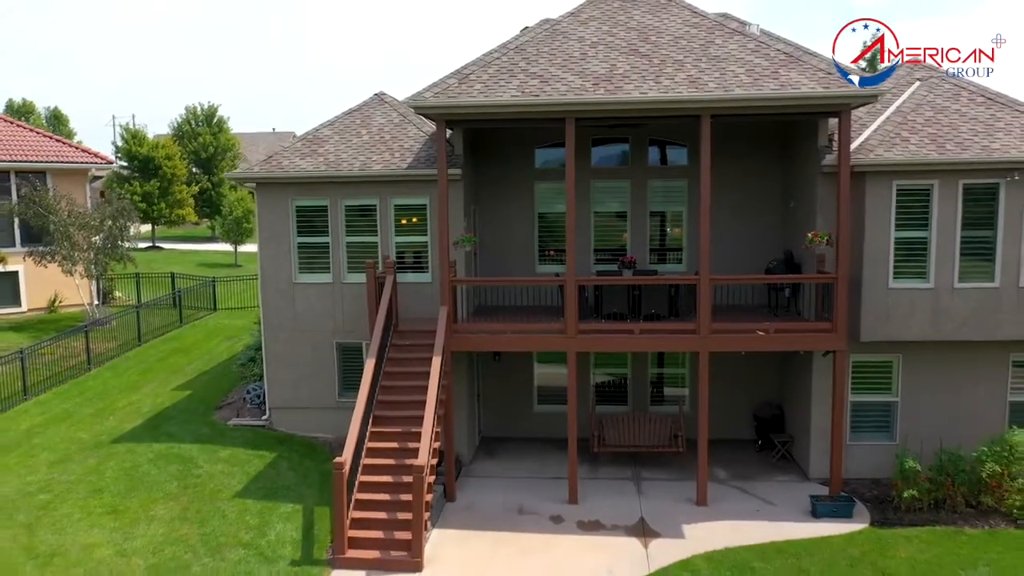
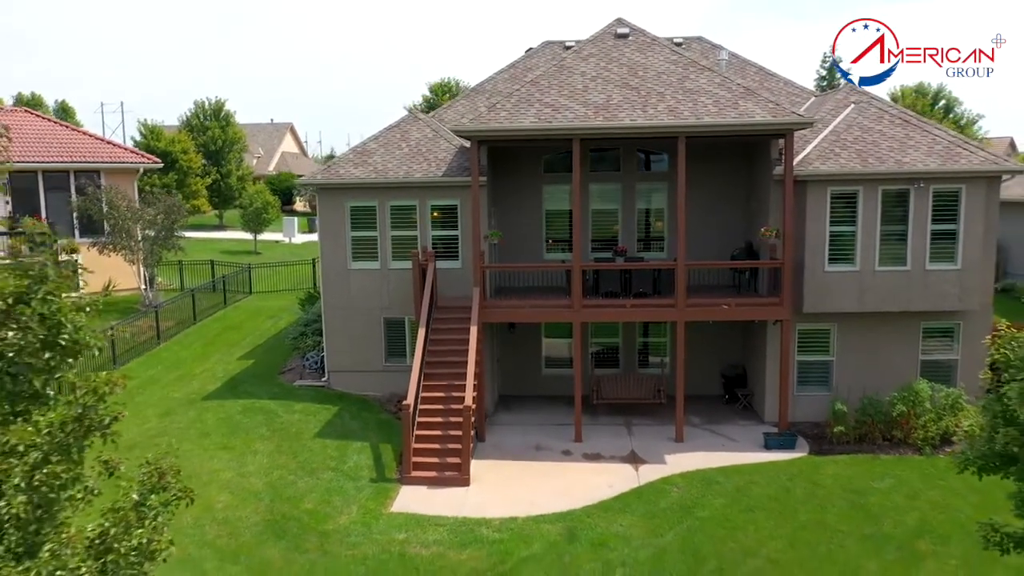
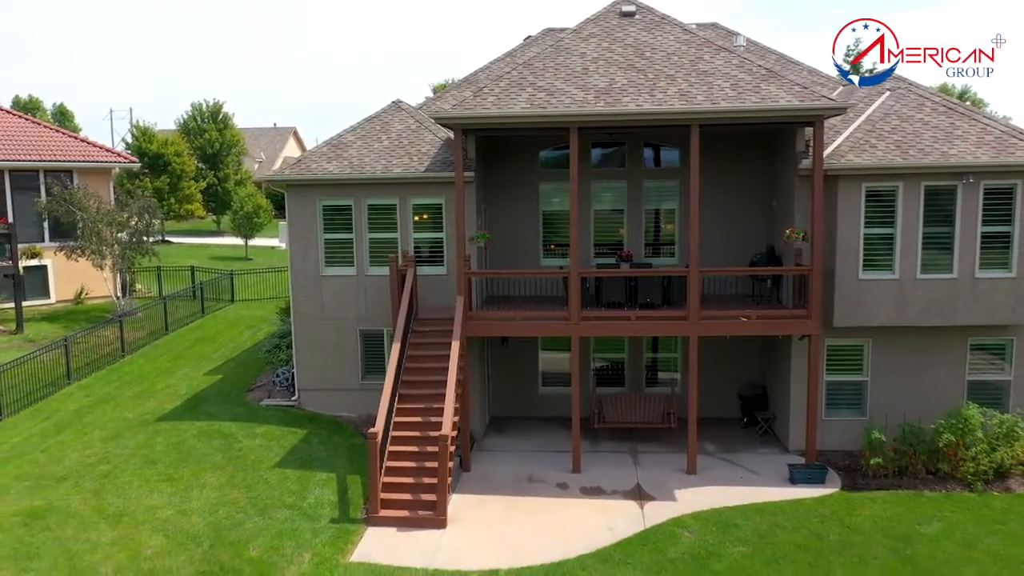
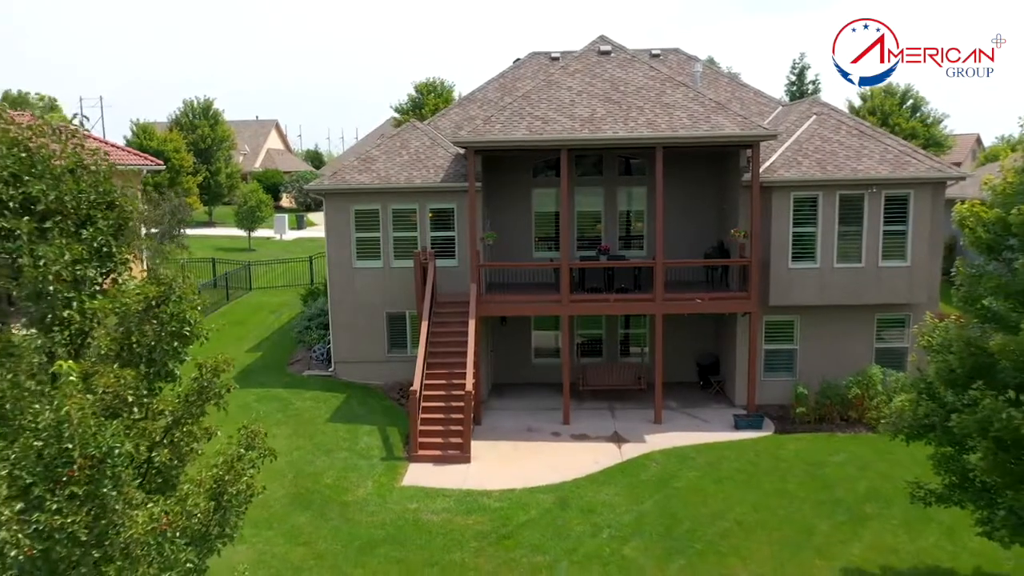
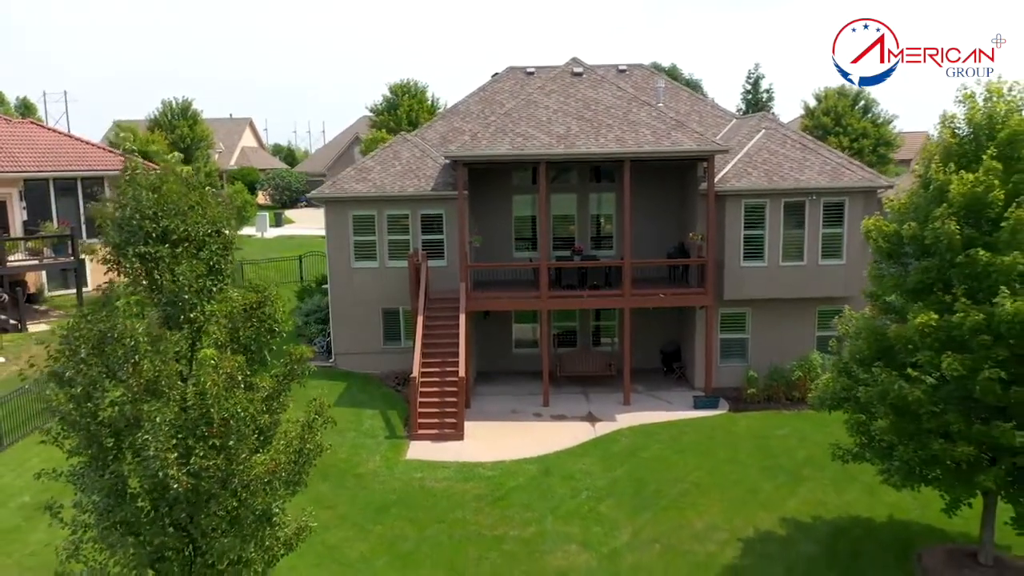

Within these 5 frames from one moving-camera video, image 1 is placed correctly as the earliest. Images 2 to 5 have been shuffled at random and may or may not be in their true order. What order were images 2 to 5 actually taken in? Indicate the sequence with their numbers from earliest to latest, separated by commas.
3, 2, 4, 5
